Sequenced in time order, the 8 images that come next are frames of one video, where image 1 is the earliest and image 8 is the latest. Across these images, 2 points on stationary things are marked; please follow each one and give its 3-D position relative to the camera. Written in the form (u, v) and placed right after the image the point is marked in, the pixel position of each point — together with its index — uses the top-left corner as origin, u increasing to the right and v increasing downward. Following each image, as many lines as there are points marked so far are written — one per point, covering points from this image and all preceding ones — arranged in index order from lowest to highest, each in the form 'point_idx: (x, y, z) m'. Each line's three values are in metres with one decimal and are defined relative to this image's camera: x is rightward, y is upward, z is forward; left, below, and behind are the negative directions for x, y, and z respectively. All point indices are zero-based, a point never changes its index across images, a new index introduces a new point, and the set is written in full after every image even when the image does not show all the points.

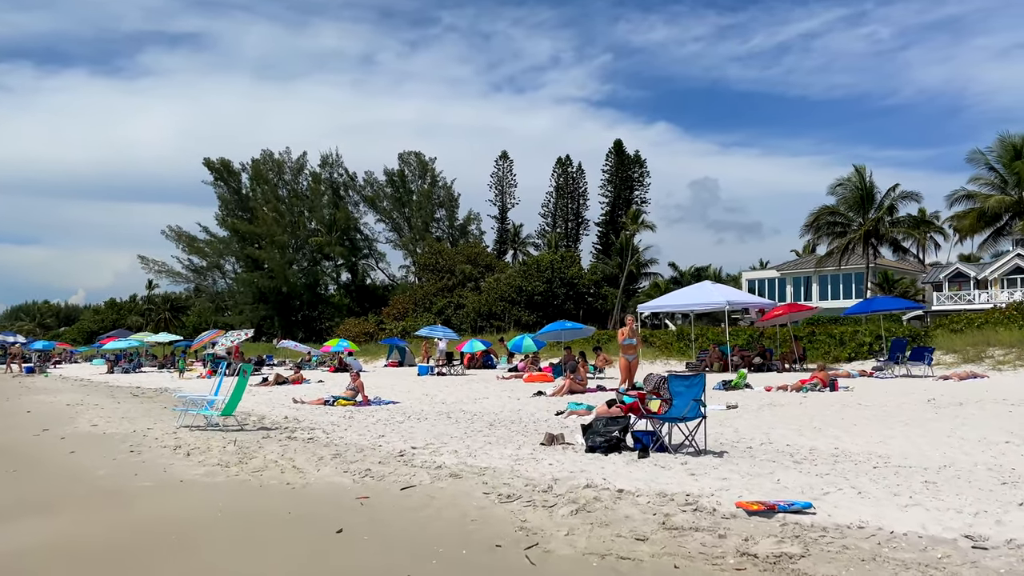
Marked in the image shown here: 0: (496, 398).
0: (-0.3, -2.1, +15.0) m
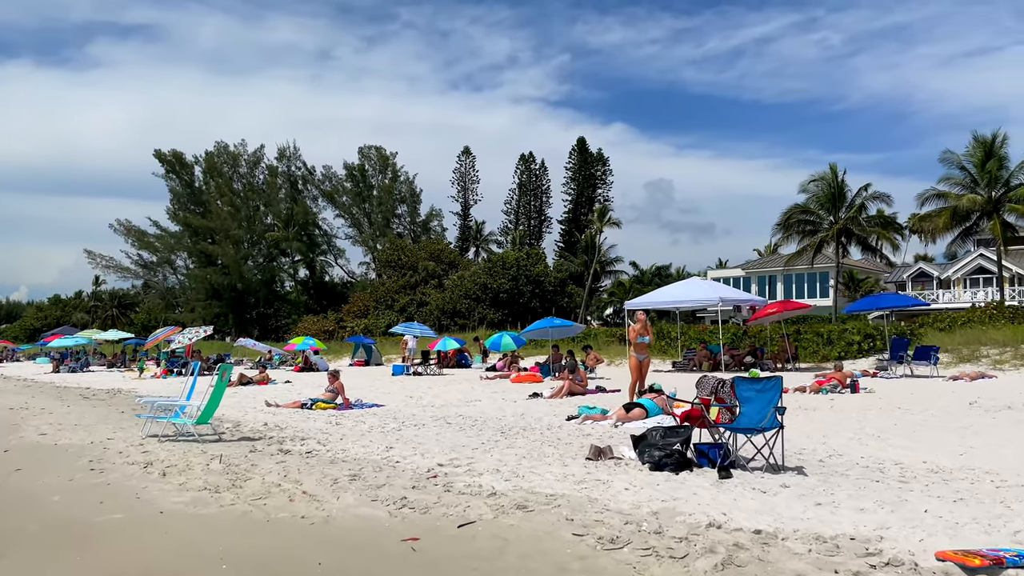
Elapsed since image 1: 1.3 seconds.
0: (-0.4, -1.9, +13.8) m
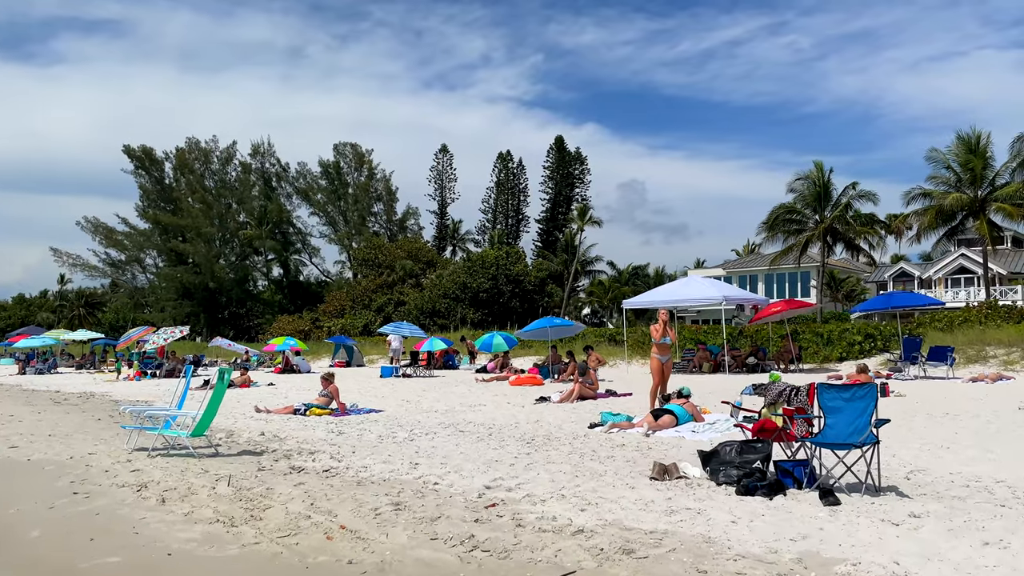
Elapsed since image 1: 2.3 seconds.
0: (-0.3, -1.9, +13.0) m
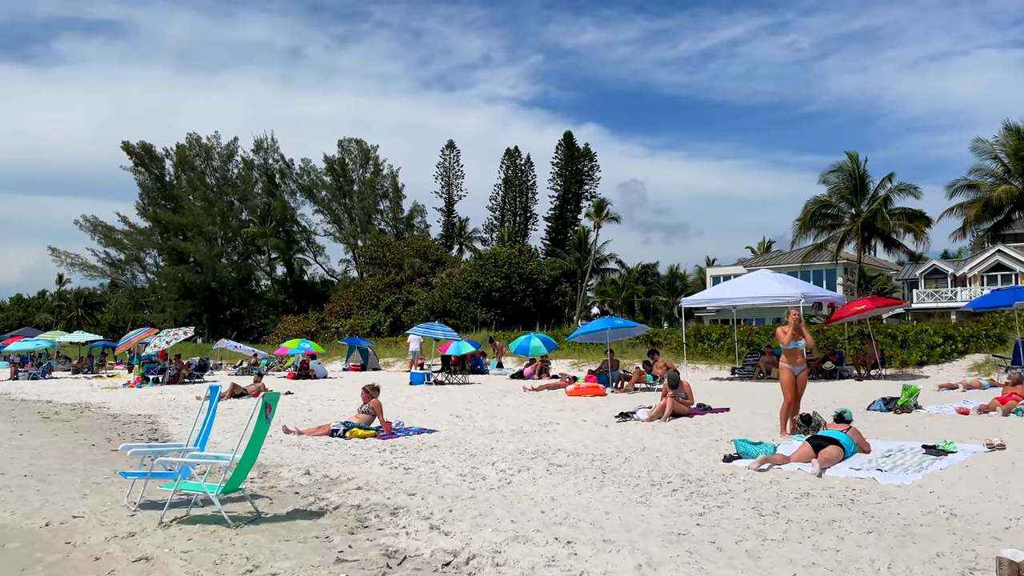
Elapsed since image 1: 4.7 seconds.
0: (+0.8, -1.8, +10.8) m
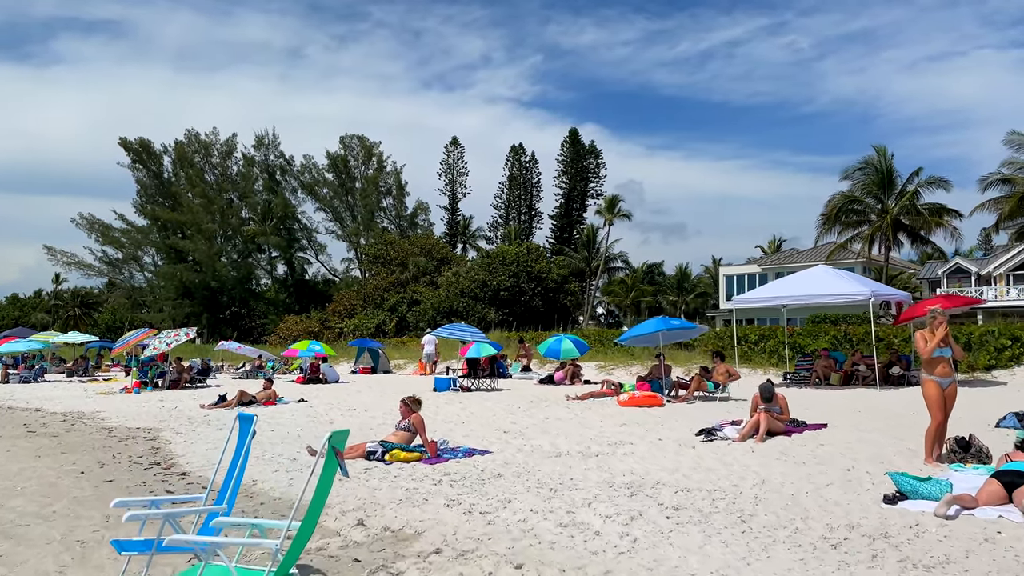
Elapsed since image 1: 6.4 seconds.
0: (+1.5, -1.8, +9.2) m
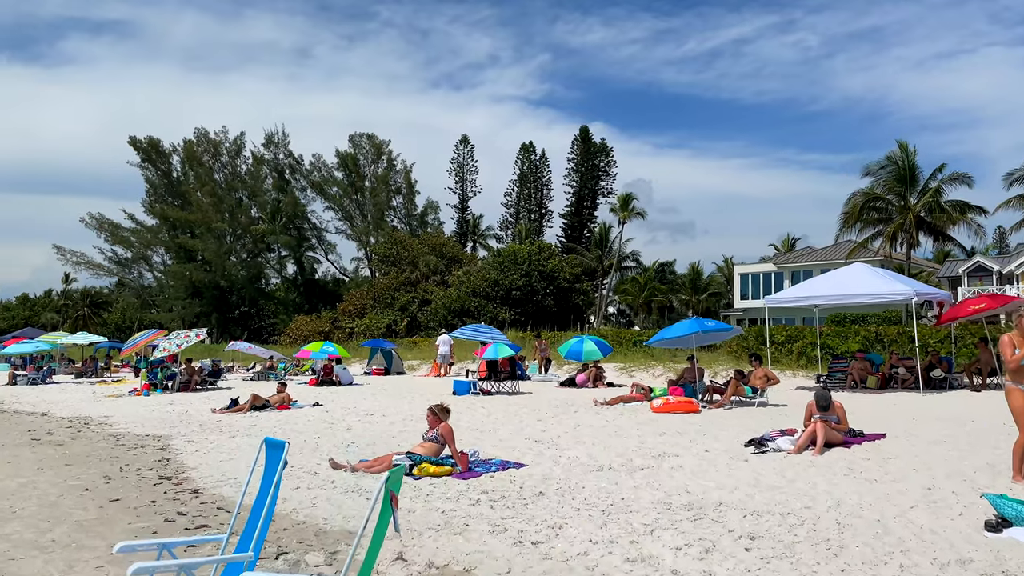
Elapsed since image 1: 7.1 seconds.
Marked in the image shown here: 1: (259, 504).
0: (+1.9, -1.8, +8.5) m
1: (-1.2, -1.1, +3.9) m
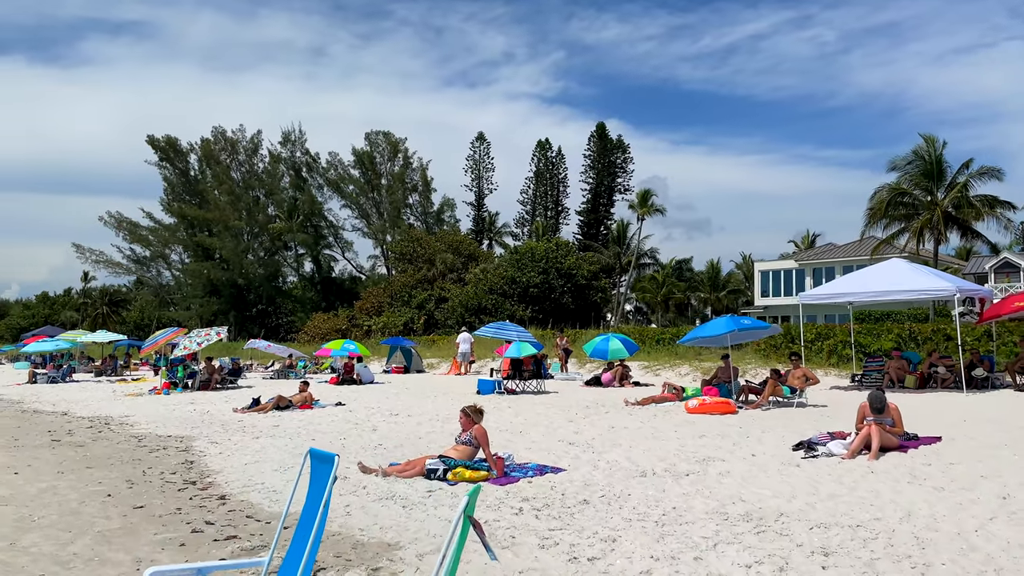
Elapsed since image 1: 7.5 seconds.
0: (+2.3, -1.7, +8.1) m
1: (-0.9, -1.0, +3.5) m
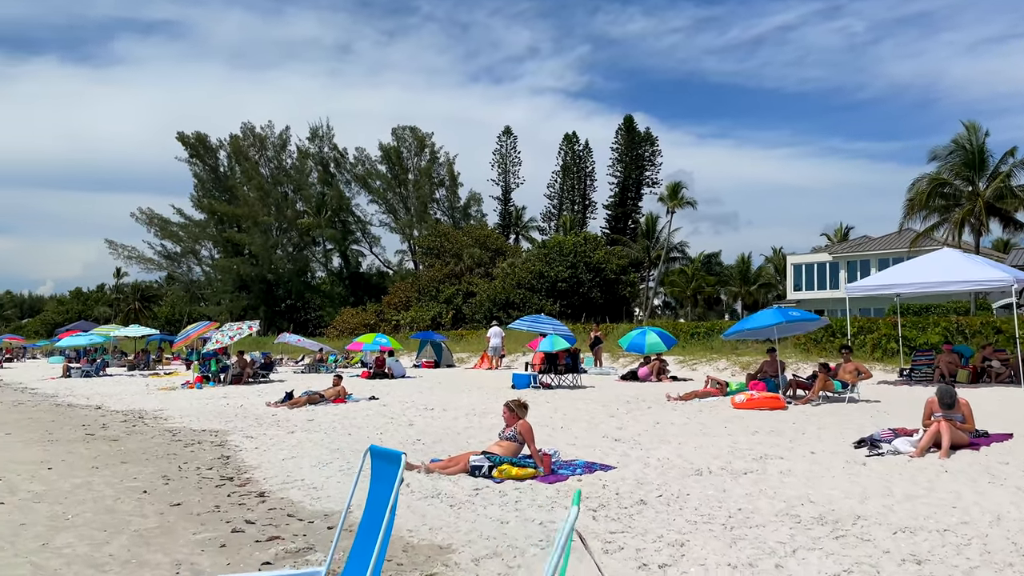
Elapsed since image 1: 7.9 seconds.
0: (+2.8, -1.6, +7.7) m
1: (-0.6, -1.0, +3.2) m
